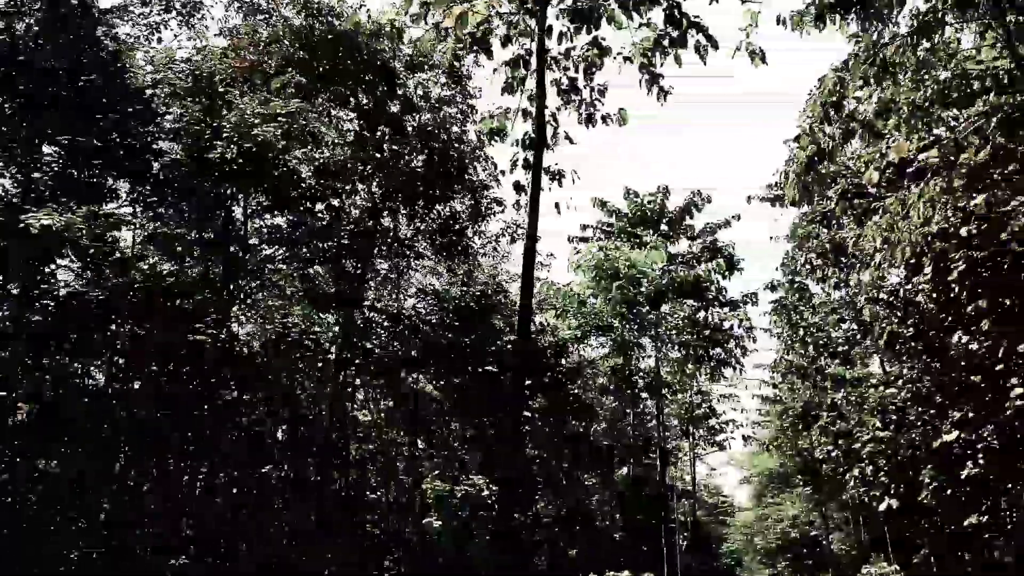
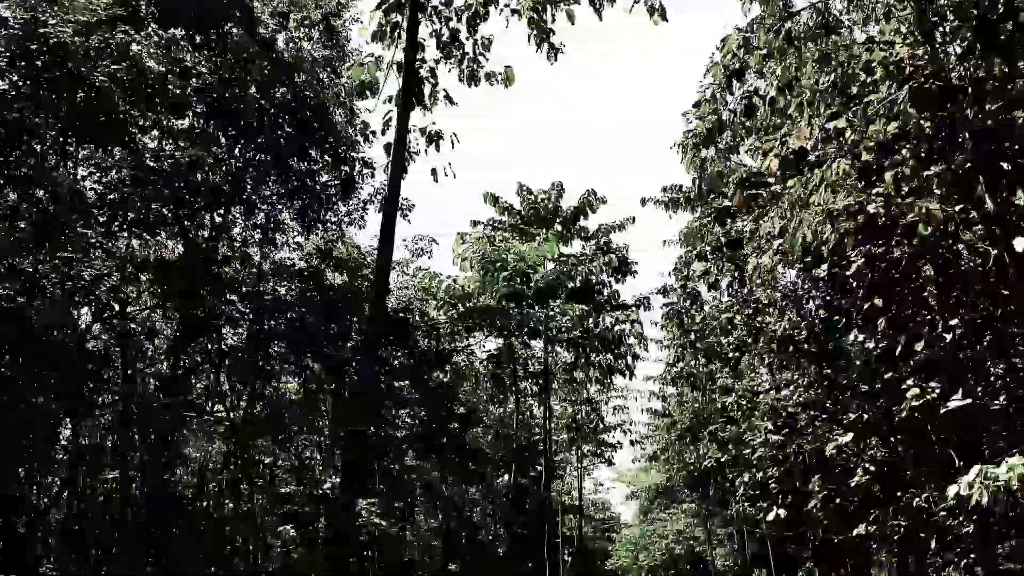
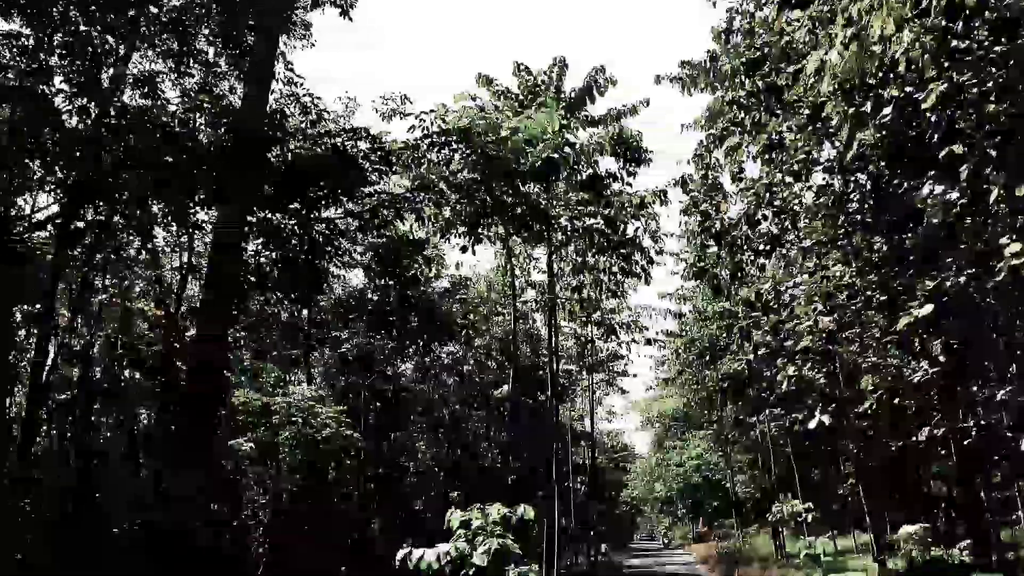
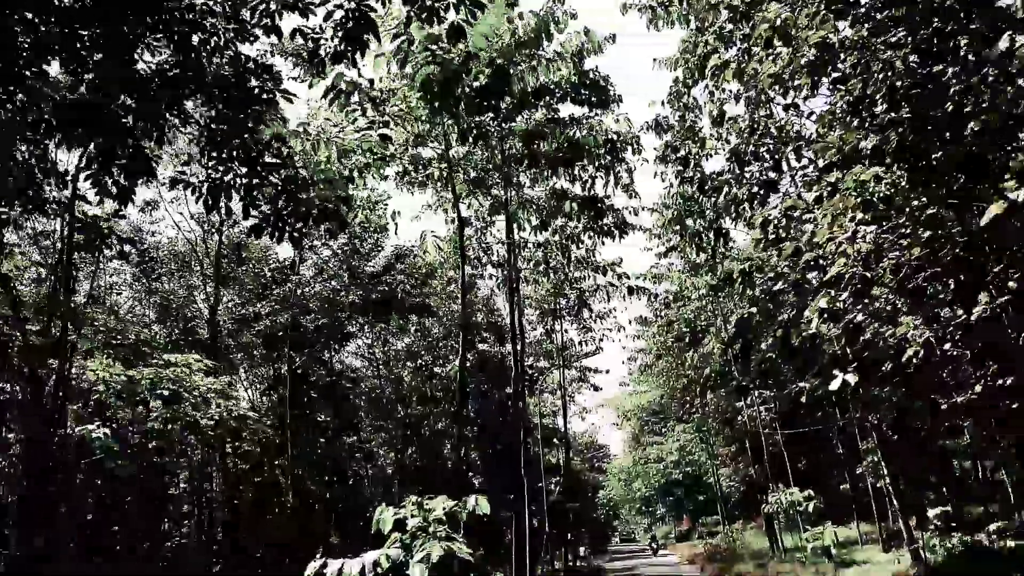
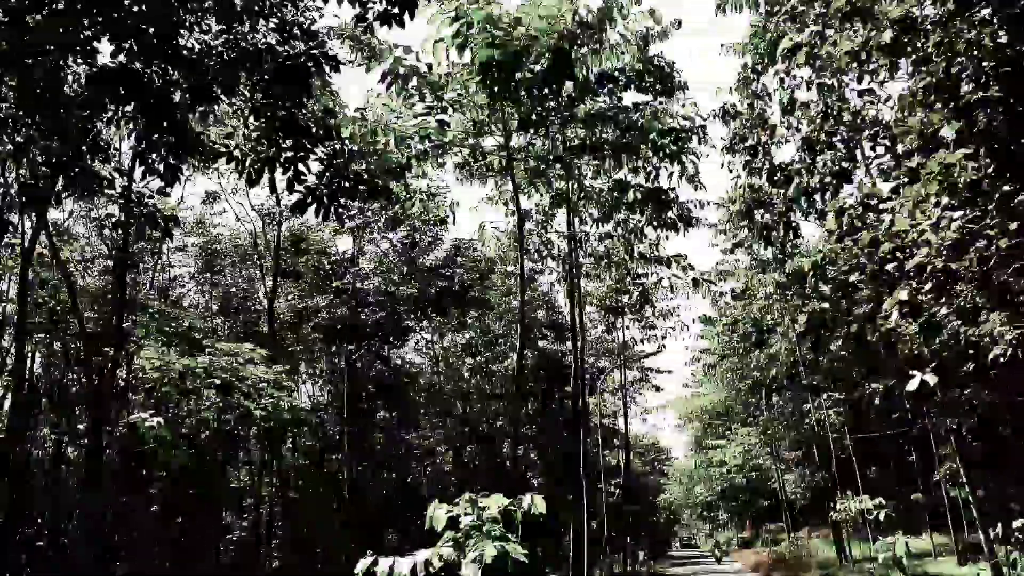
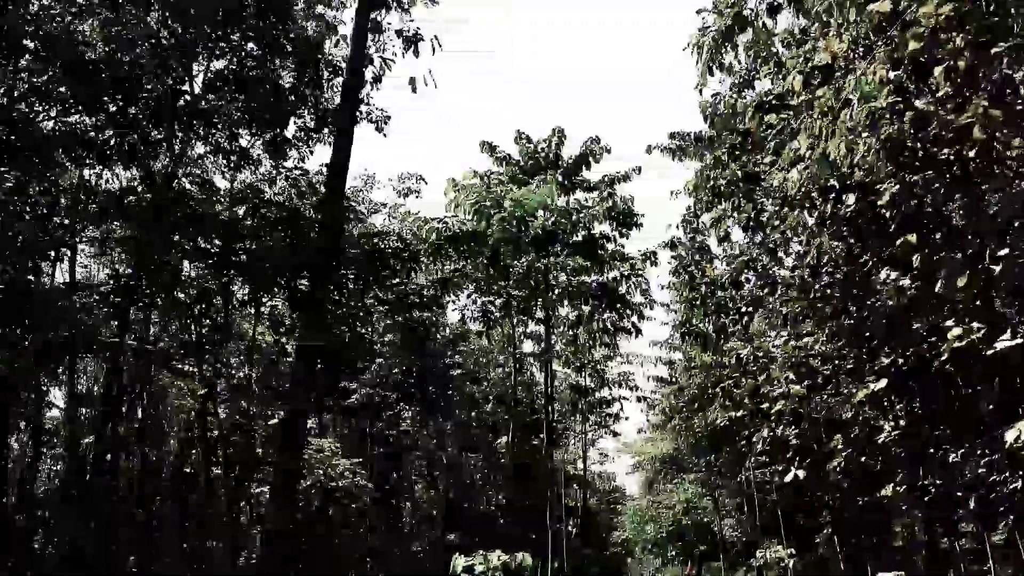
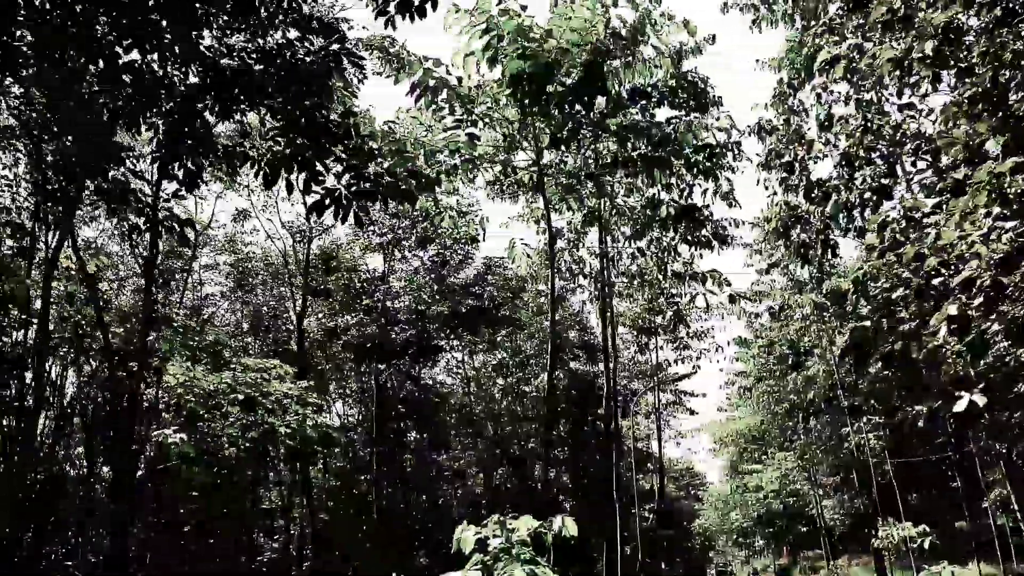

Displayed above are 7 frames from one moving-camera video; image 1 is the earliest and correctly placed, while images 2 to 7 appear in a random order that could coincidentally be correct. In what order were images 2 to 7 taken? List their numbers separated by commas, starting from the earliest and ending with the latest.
2, 6, 3, 4, 5, 7
